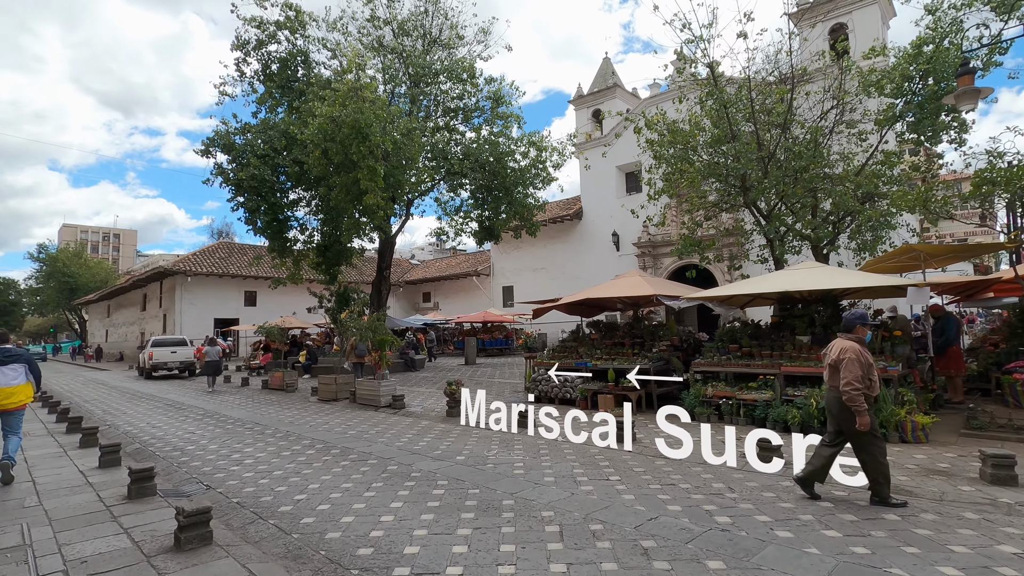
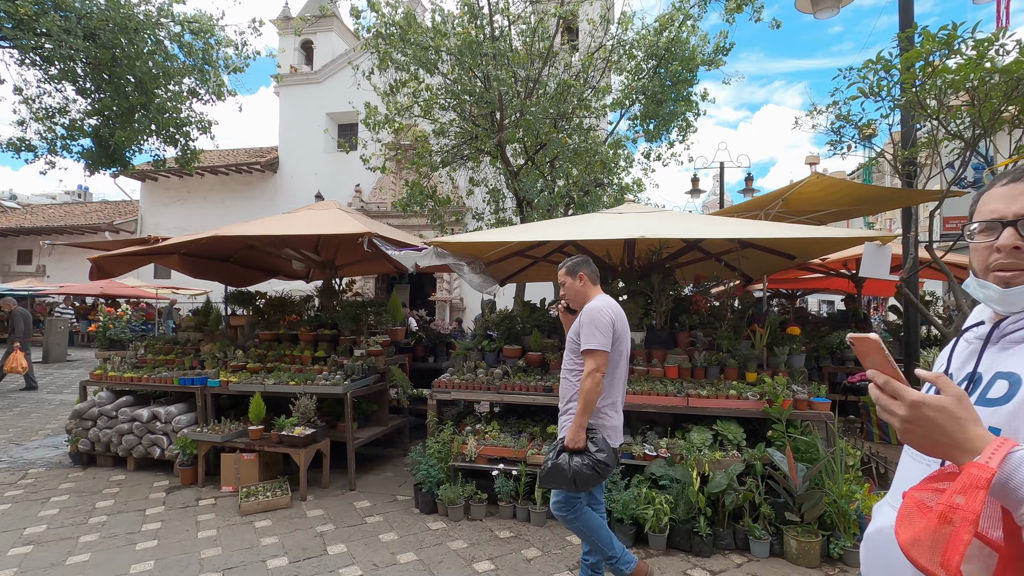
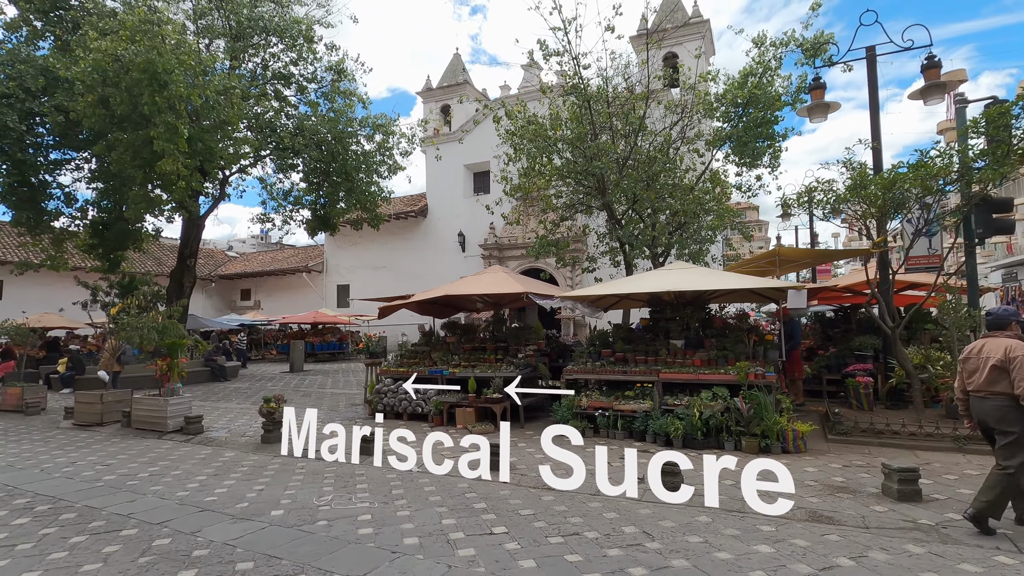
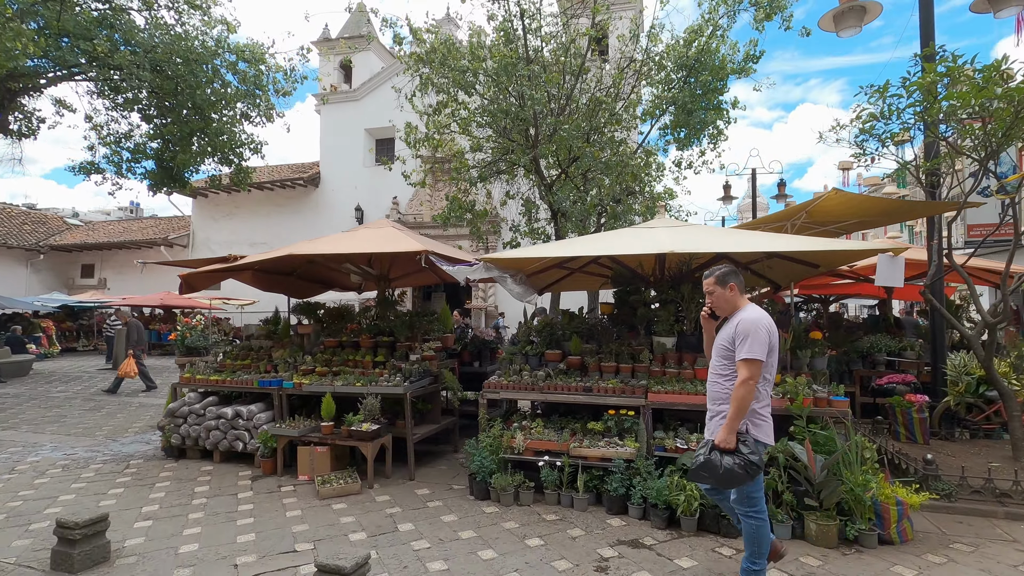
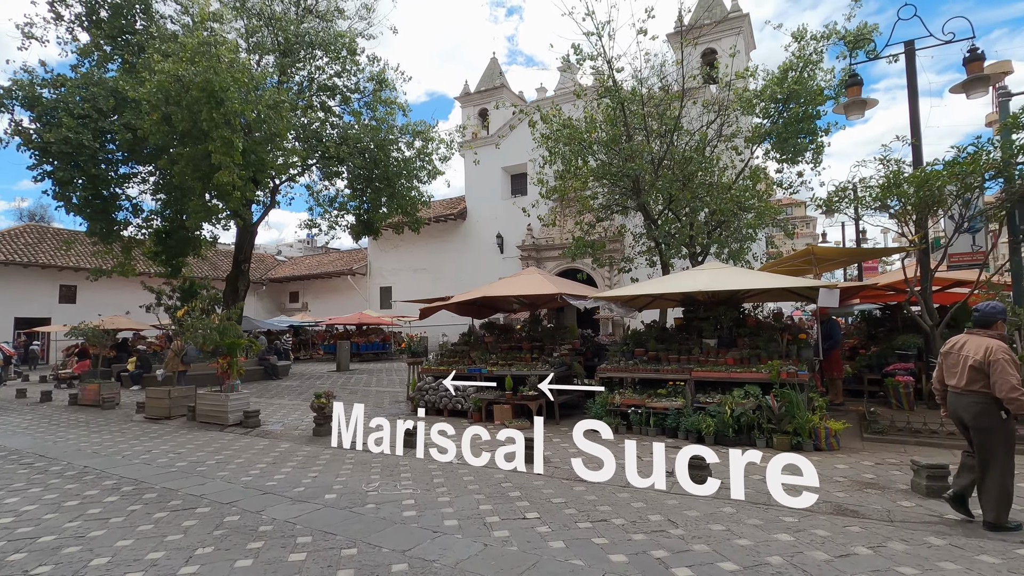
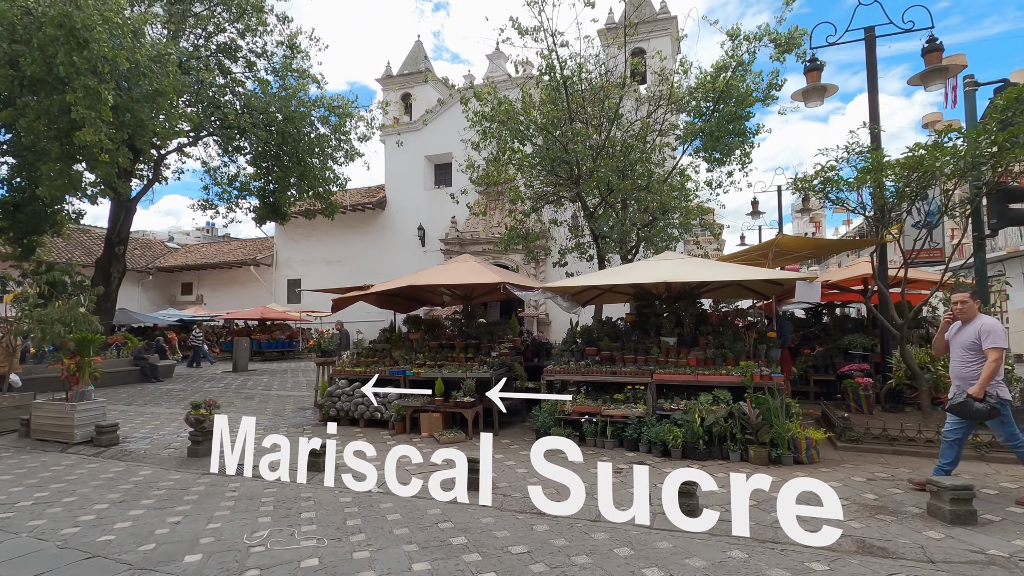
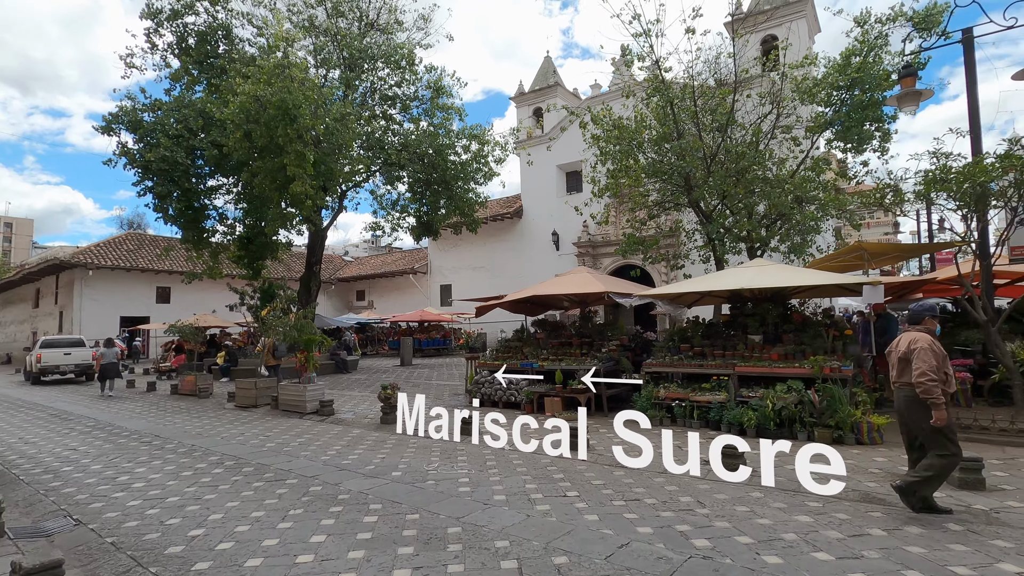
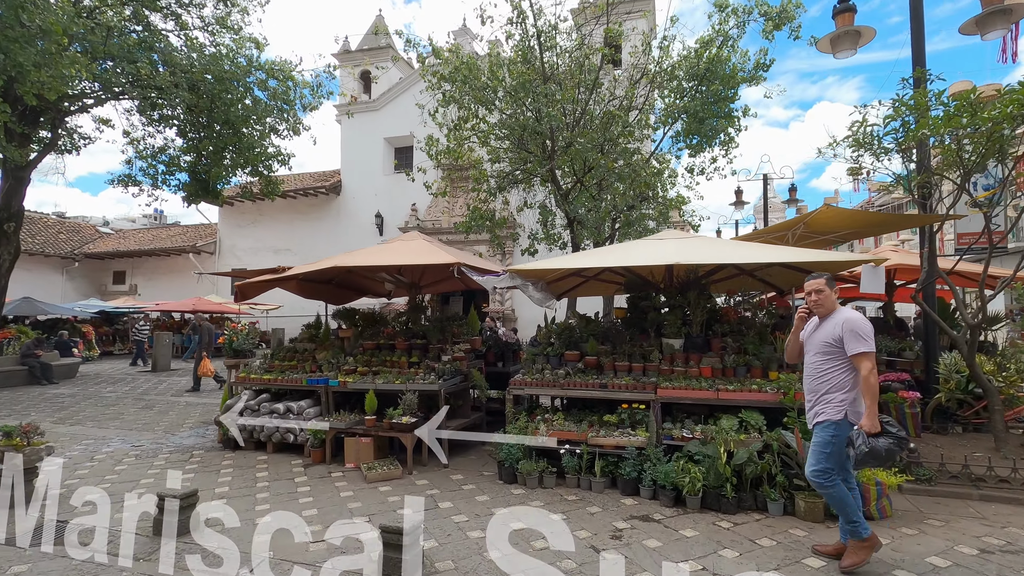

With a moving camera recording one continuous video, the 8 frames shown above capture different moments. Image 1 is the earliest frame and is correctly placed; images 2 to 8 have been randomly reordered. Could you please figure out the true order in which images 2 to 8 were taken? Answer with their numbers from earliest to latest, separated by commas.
7, 5, 3, 6, 8, 4, 2
